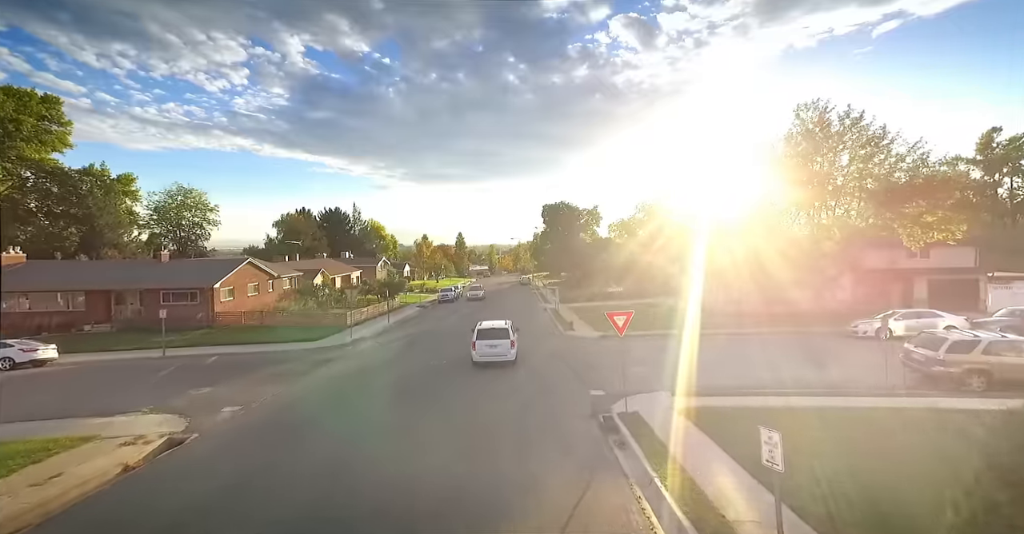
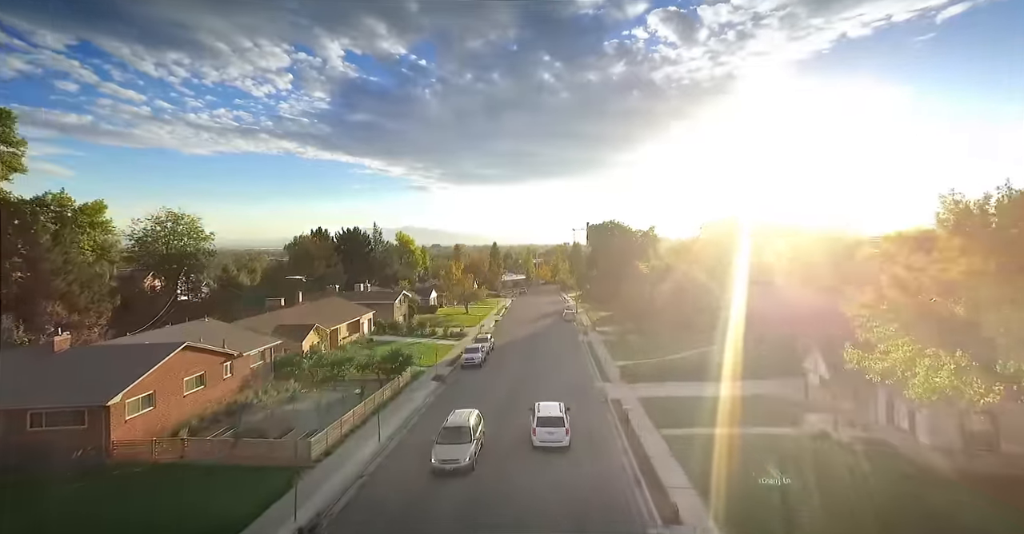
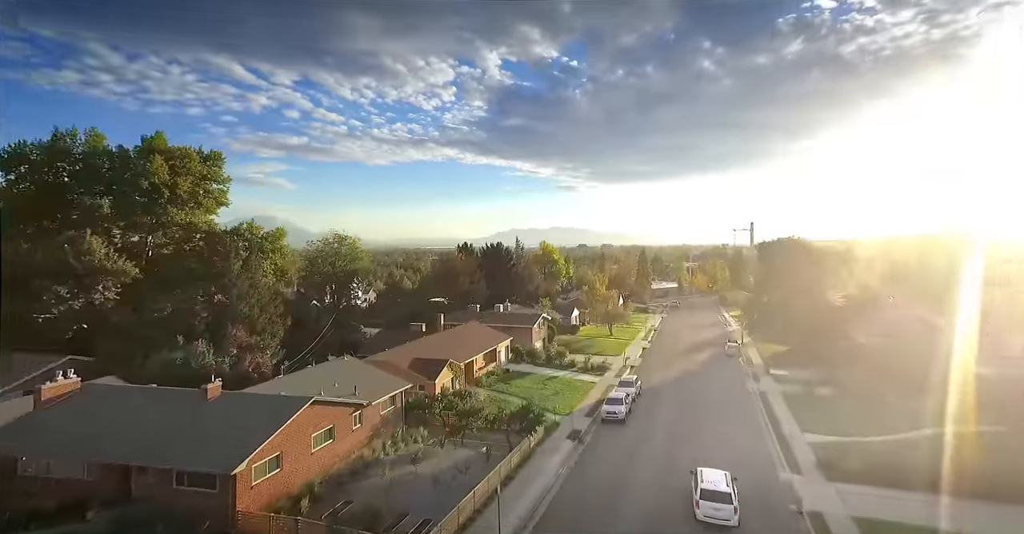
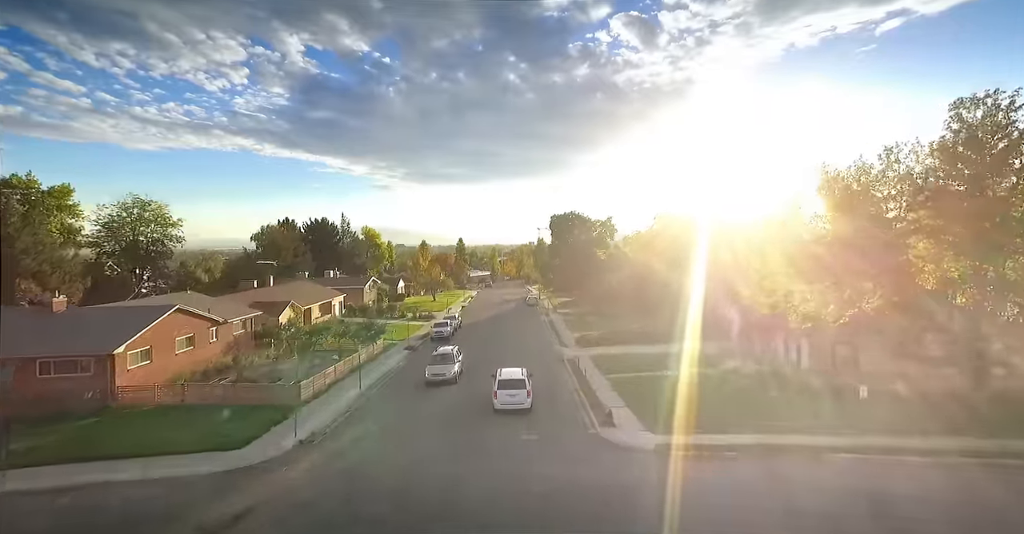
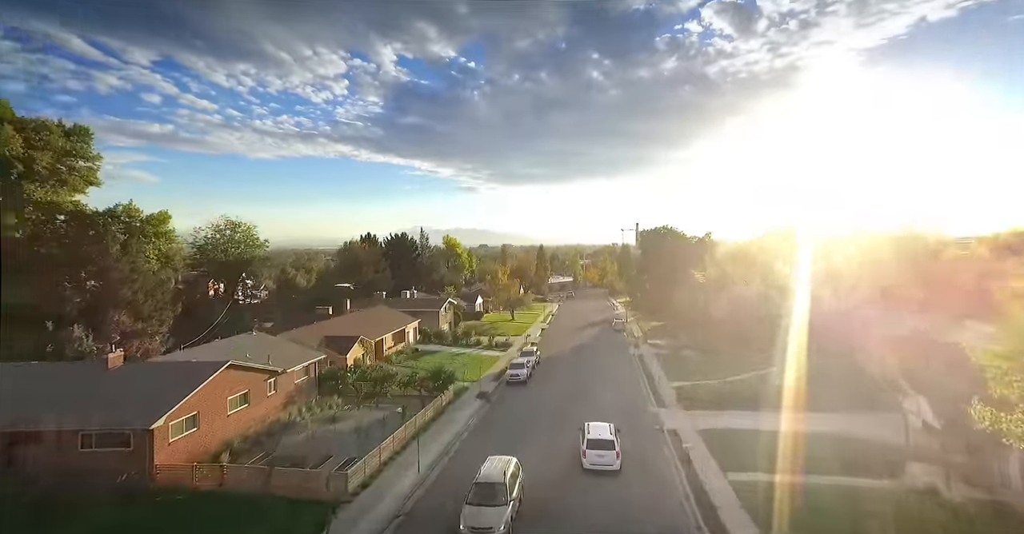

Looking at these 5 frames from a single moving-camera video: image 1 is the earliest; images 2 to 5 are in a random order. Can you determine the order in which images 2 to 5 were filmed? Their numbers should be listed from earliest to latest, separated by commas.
4, 2, 5, 3
